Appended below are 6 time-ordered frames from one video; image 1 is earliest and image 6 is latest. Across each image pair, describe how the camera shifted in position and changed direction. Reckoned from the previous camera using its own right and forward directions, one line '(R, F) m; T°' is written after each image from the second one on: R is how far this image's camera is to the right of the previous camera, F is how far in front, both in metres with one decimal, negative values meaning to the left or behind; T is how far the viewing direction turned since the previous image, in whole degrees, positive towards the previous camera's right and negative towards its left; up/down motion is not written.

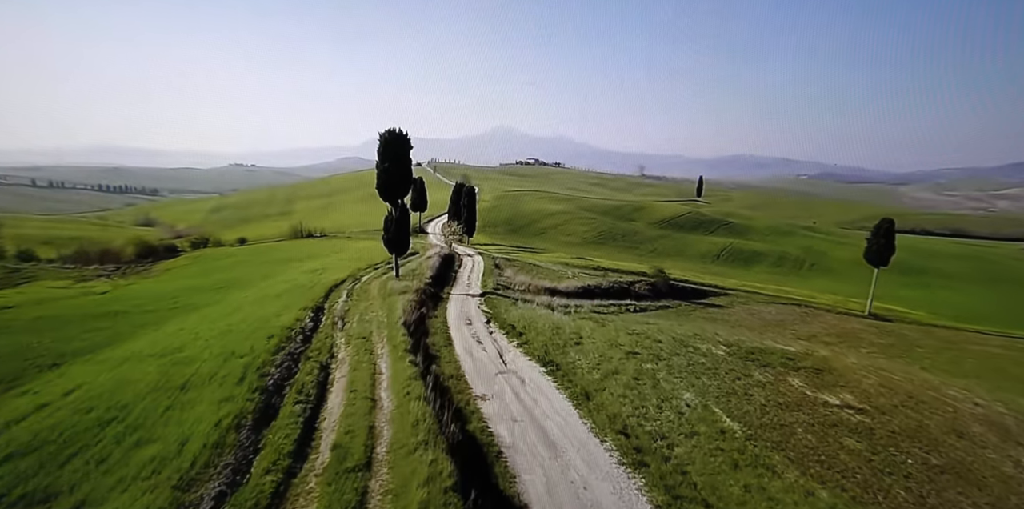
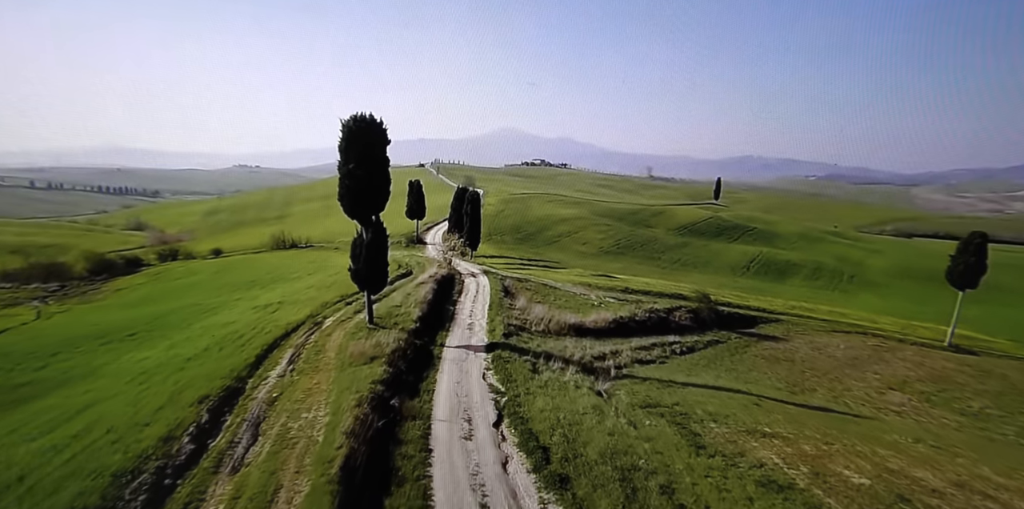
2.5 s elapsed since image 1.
(-0.6, +7.6) m; -1°
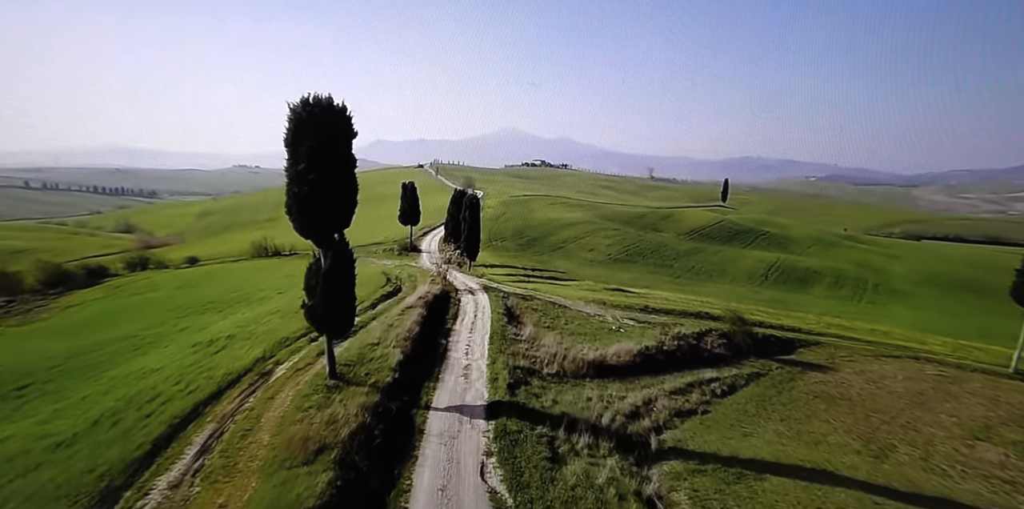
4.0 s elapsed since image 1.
(-0.3, +4.9) m; 0°
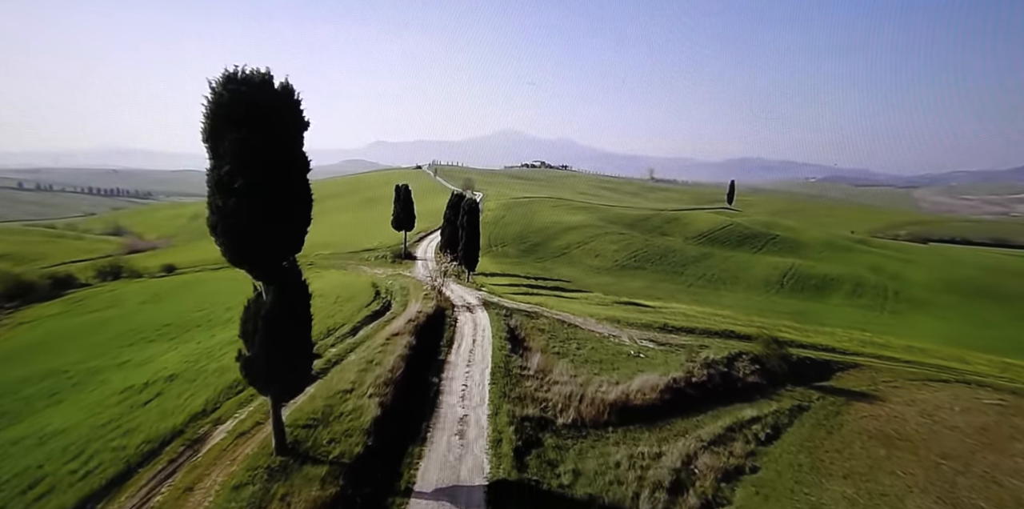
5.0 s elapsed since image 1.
(-0.2, +3.7) m; 0°
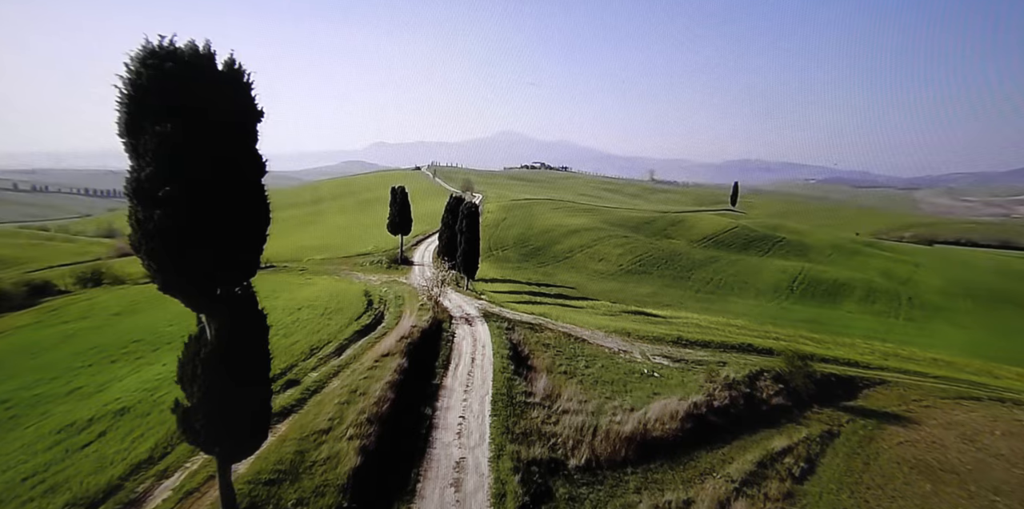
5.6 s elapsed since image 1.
(-0.2, +2.2) m; 0°
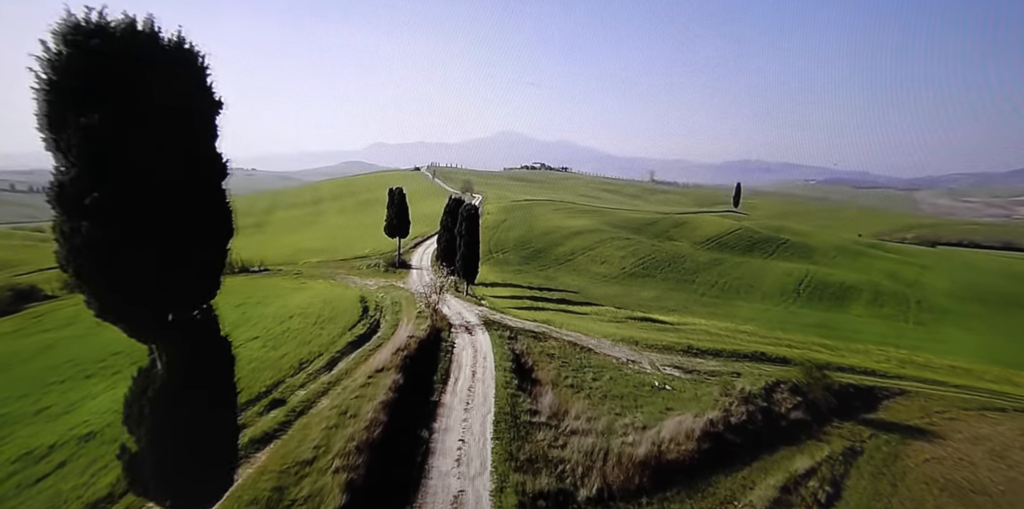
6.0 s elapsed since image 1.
(-0.1, +1.3) m; 0°
